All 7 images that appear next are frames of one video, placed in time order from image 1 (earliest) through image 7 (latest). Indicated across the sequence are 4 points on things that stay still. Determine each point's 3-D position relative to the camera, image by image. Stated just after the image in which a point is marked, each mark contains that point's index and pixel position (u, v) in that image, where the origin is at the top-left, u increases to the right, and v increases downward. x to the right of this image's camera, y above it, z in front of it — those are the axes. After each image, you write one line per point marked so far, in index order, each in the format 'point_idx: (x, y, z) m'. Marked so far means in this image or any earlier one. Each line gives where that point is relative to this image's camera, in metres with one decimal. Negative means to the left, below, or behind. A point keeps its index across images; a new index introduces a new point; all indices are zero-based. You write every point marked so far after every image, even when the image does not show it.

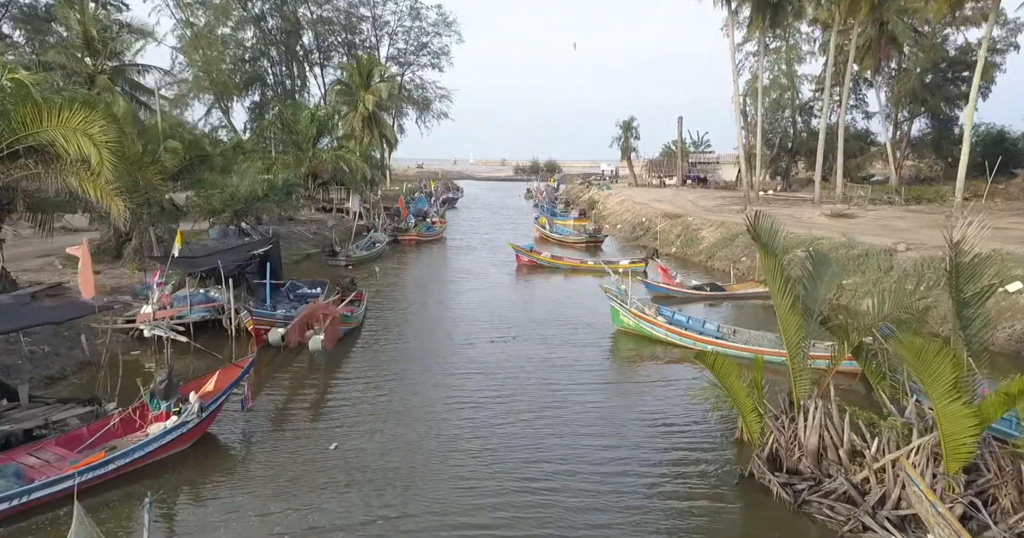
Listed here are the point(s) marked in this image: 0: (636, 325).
0: (+3.3, -1.6, +18.4) m
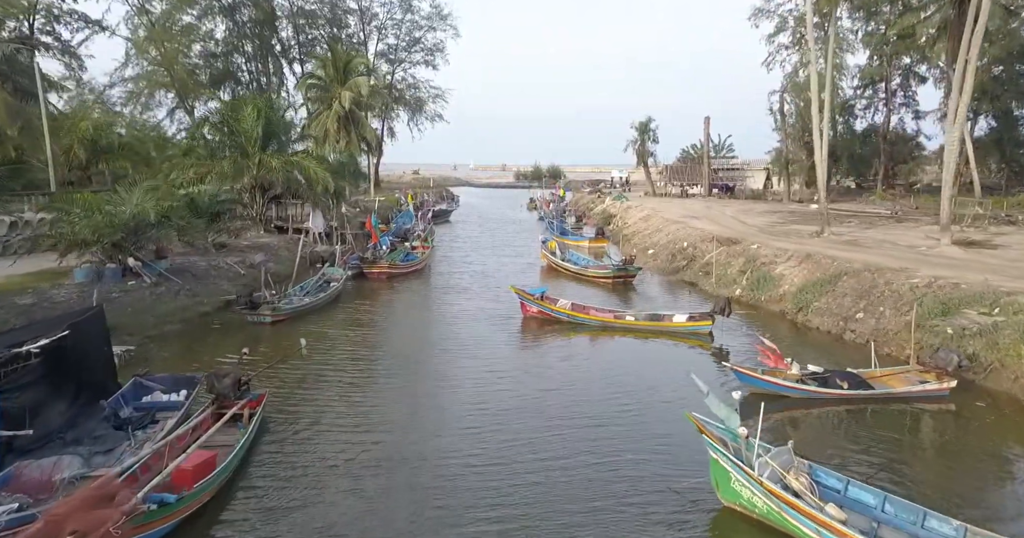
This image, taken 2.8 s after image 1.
0: (+3.4, -3.2, +8.9) m
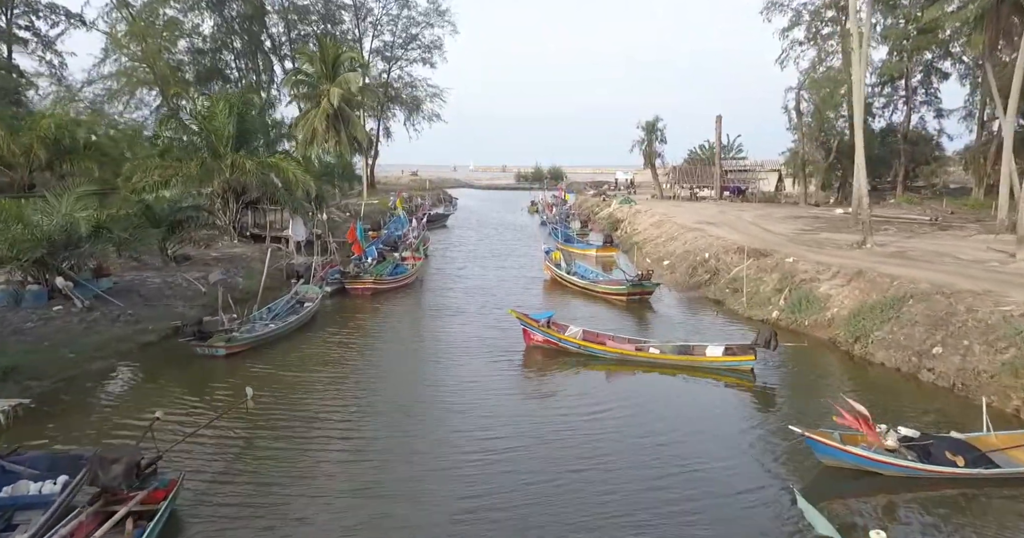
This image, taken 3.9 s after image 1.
0: (+3.4, -3.8, +5.4) m
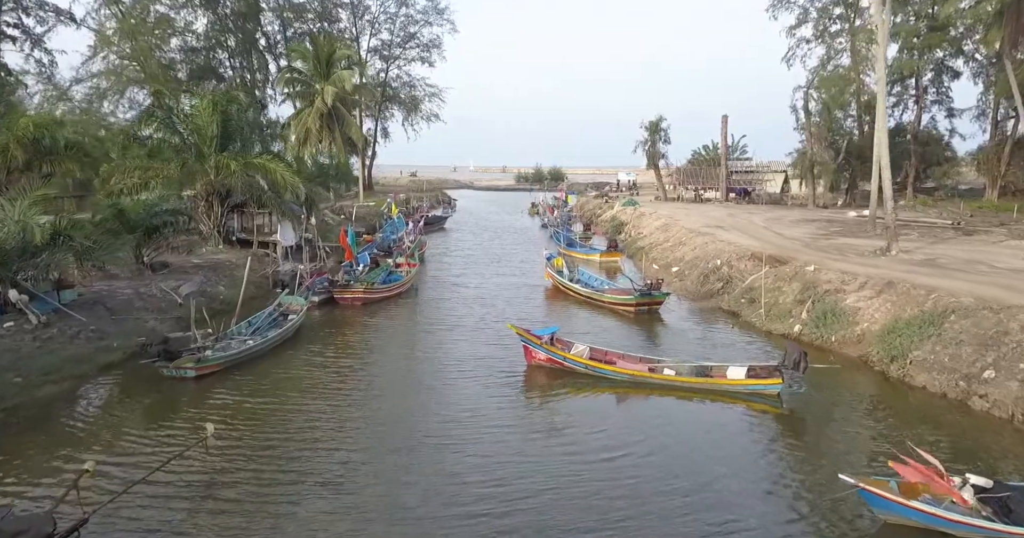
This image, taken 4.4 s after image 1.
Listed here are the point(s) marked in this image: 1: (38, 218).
0: (+3.4, -4.0, +3.7) m
1: (-11.8, +1.2, +17.0) m
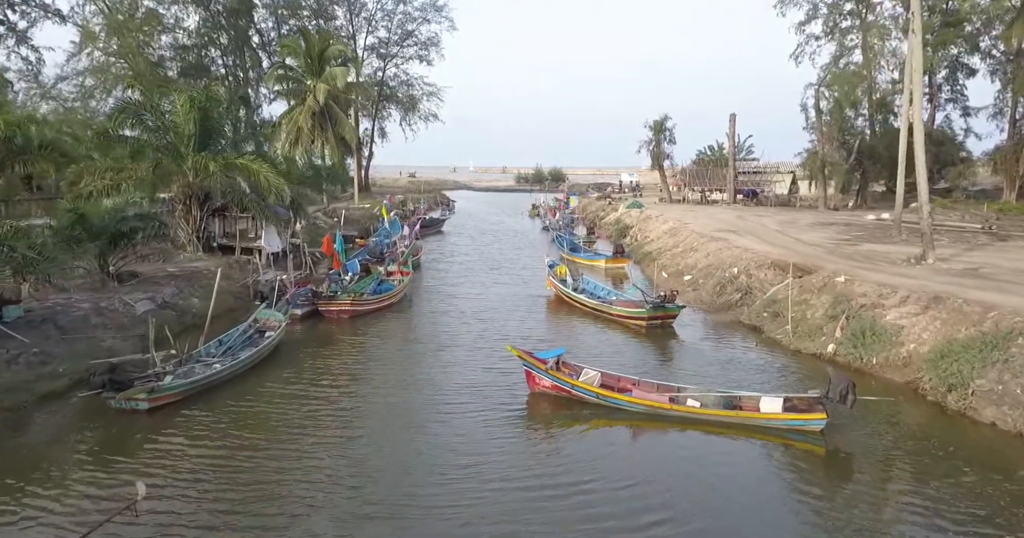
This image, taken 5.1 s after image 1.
0: (+3.4, -4.4, +1.6) m
1: (-11.8, +0.9, +14.9) m
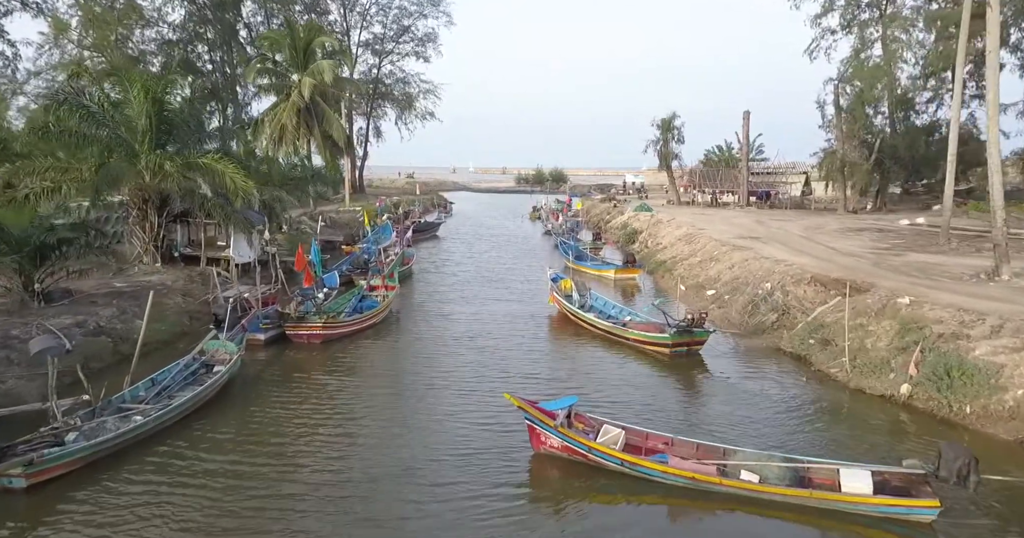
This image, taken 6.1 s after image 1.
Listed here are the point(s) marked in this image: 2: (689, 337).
0: (+3.4, -4.8, -1.9) m
1: (-11.8, +0.4, +11.5) m
2: (+4.9, -1.9, +19.0) m
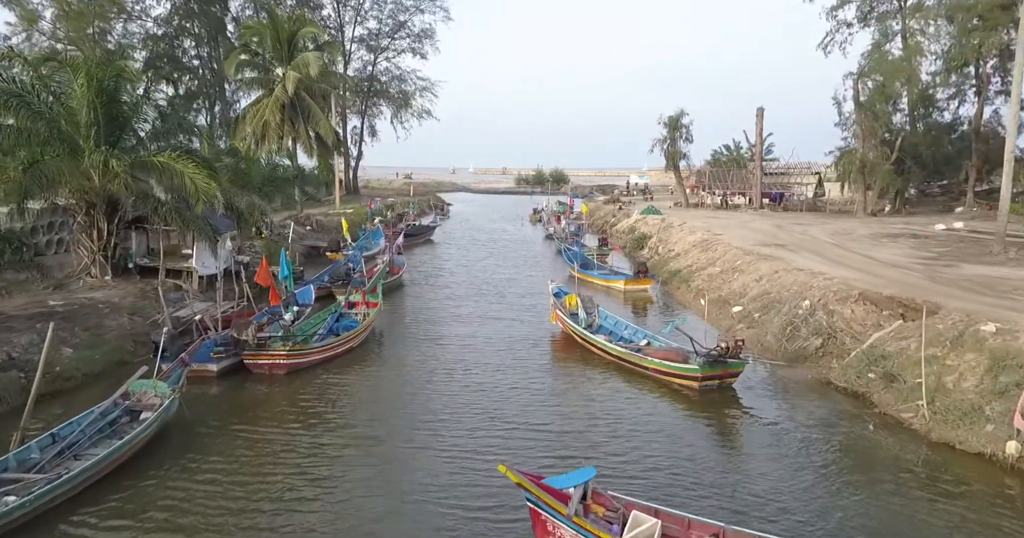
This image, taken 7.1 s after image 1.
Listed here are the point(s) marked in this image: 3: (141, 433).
0: (+3.4, -5.2, -5.0) m
1: (-11.8, 0.0, +8.3) m
2: (+4.9, -2.3, +15.9) m
3: (-6.8, -3.0, +12.3) m
